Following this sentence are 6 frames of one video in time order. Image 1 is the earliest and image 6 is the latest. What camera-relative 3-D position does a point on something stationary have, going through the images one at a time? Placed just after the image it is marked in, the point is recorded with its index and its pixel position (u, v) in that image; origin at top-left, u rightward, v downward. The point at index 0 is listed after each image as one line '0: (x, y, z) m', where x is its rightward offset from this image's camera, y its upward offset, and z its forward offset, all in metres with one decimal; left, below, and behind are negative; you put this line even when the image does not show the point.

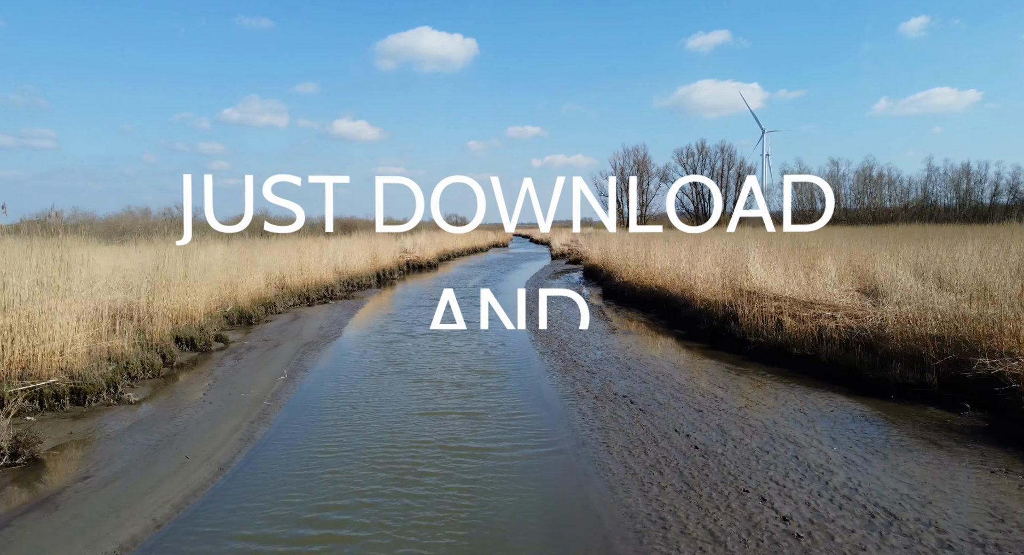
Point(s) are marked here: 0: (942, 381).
0: (+5.6, -1.3, +9.0) m
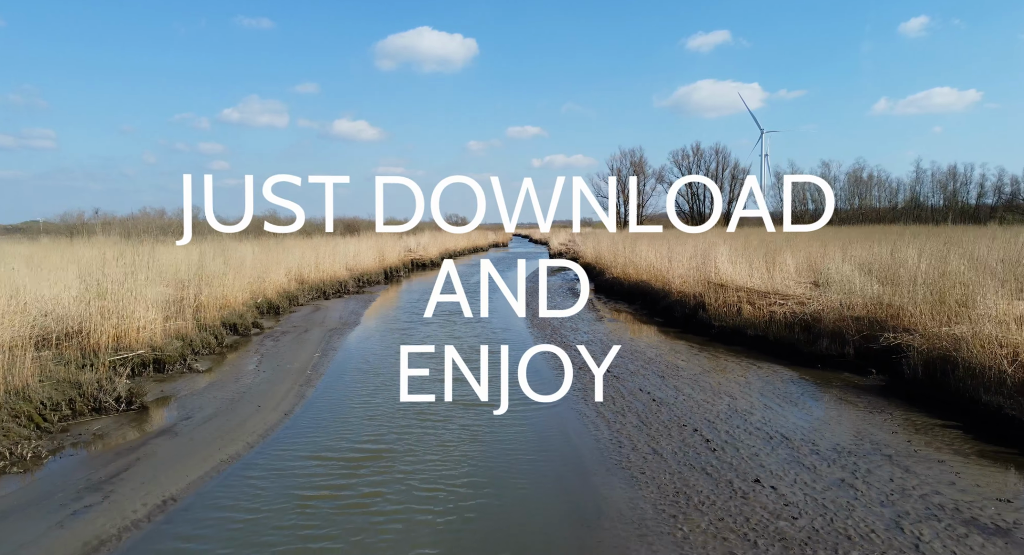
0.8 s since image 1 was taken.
0: (+5.6, -1.2, +11.2) m
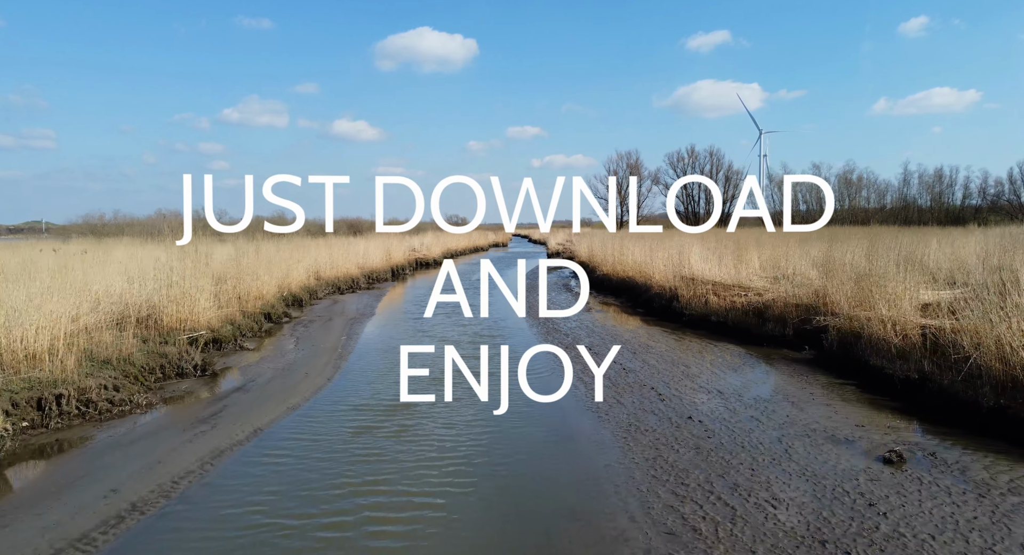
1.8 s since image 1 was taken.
0: (+5.5, -1.1, +13.6) m
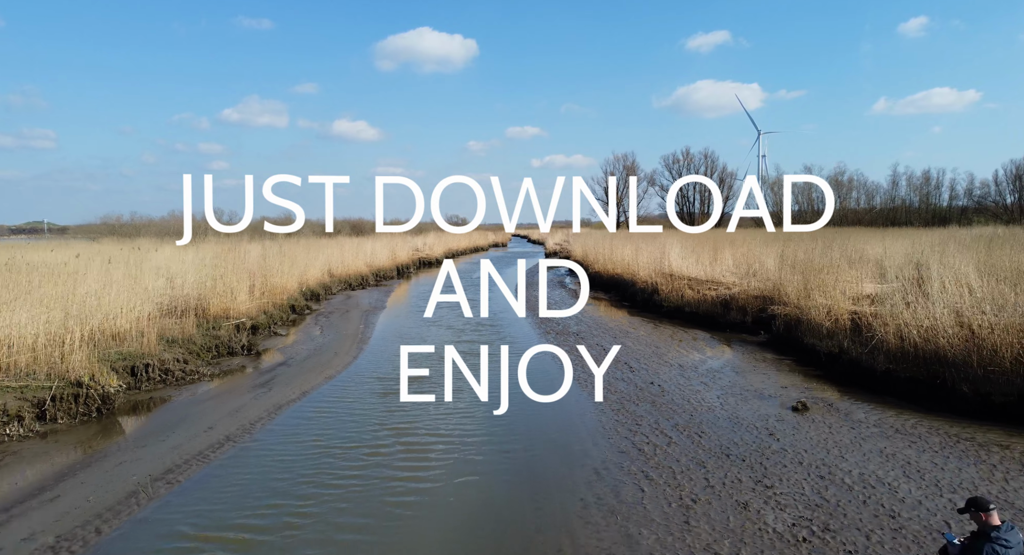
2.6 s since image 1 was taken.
0: (+5.5, -1.0, +15.8) m
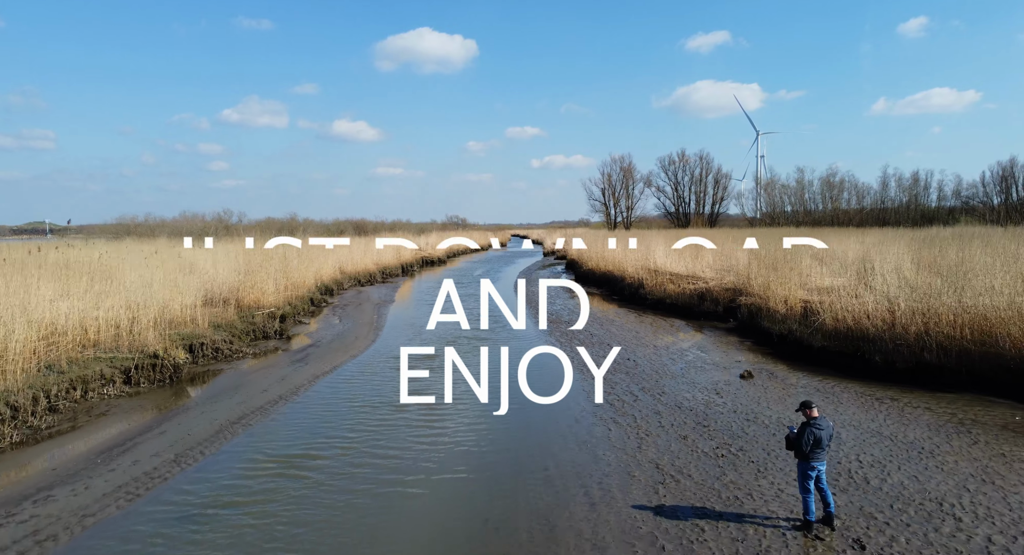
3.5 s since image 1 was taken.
0: (+5.4, -0.8, +17.8) m
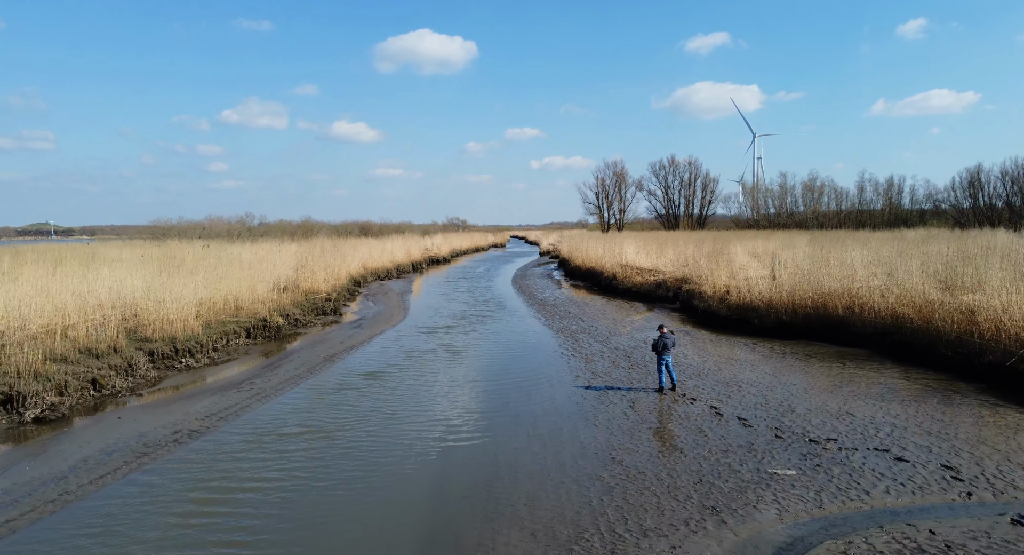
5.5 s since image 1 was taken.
0: (+5.3, -0.6, +23.0) m
